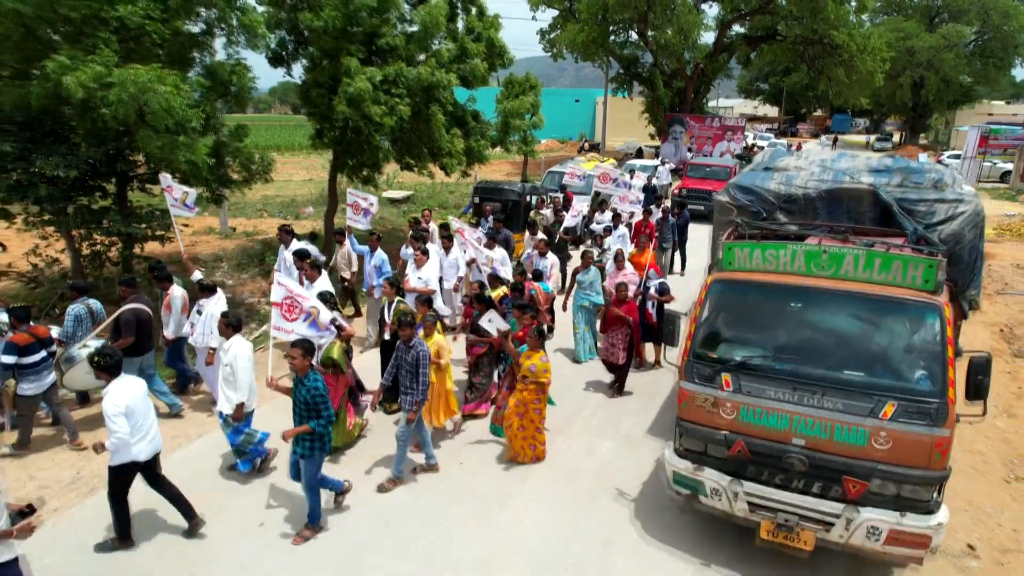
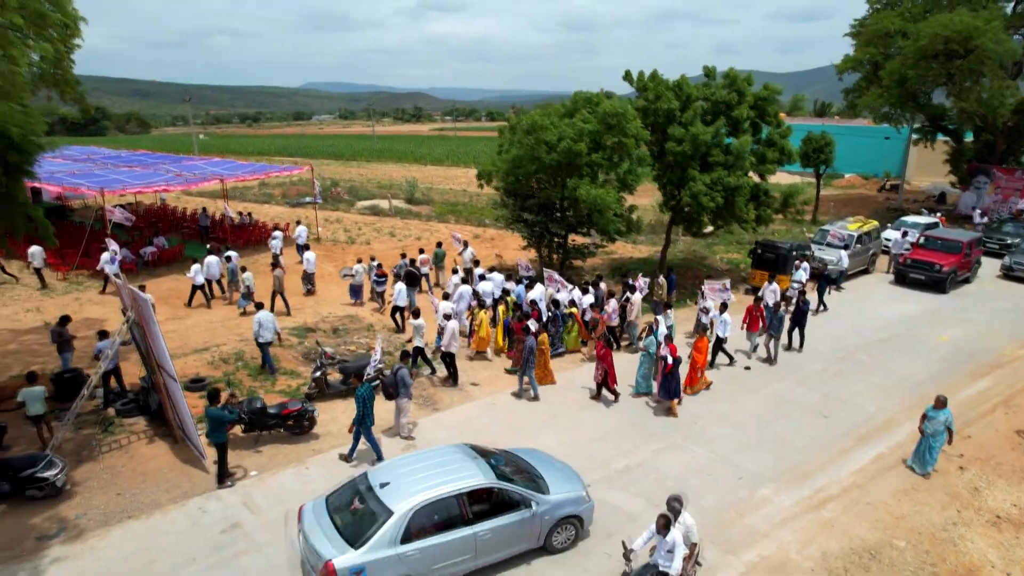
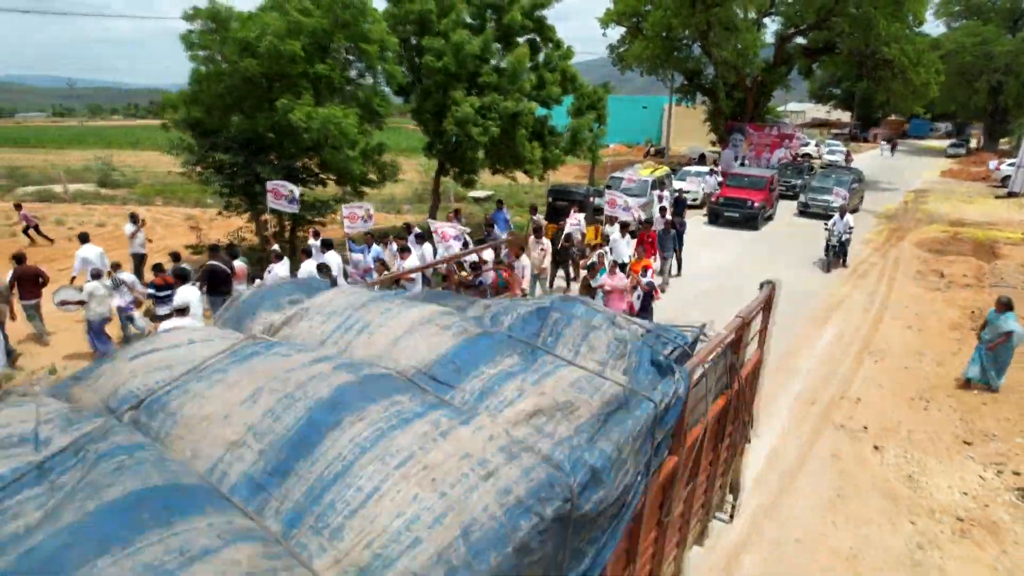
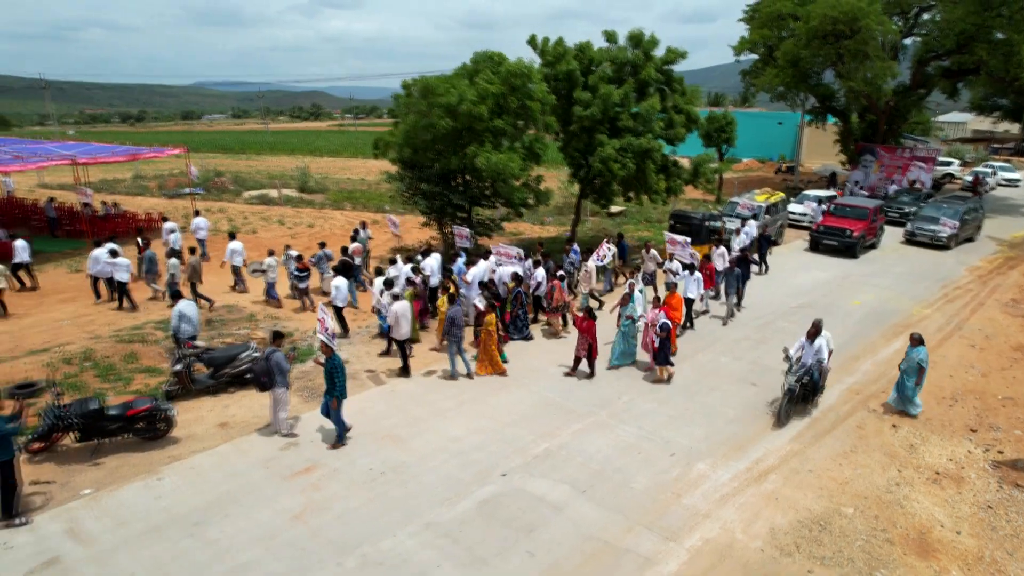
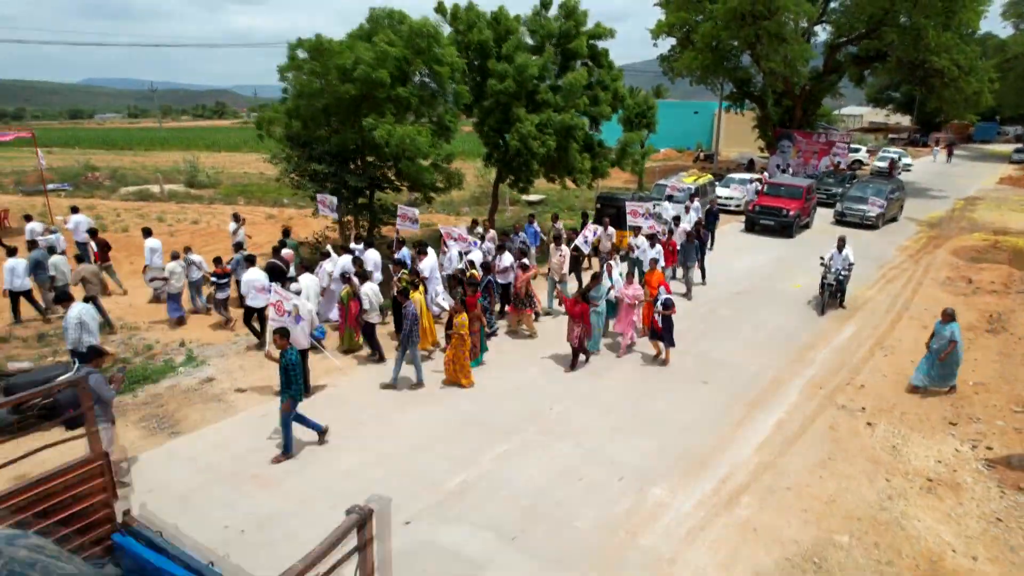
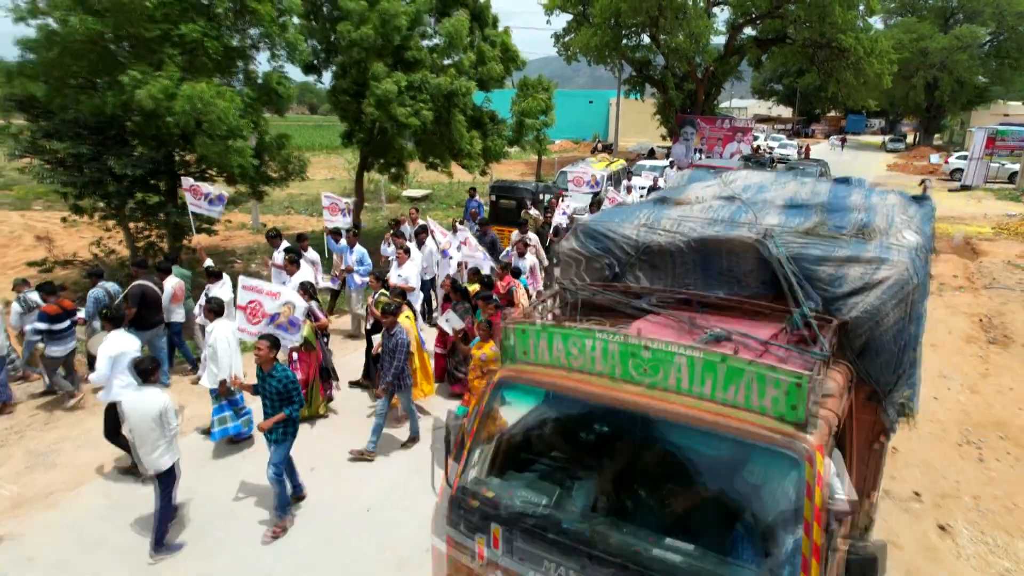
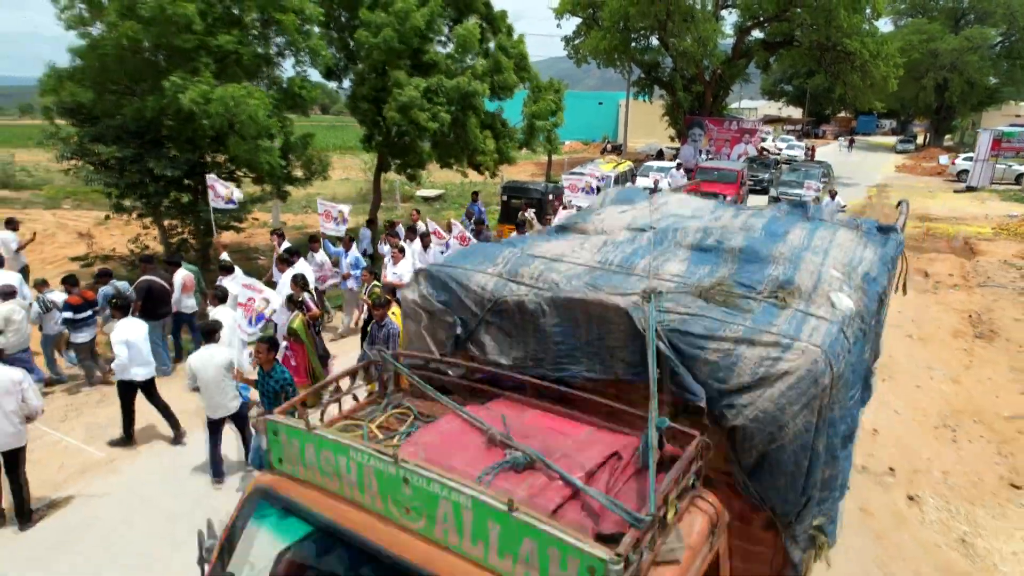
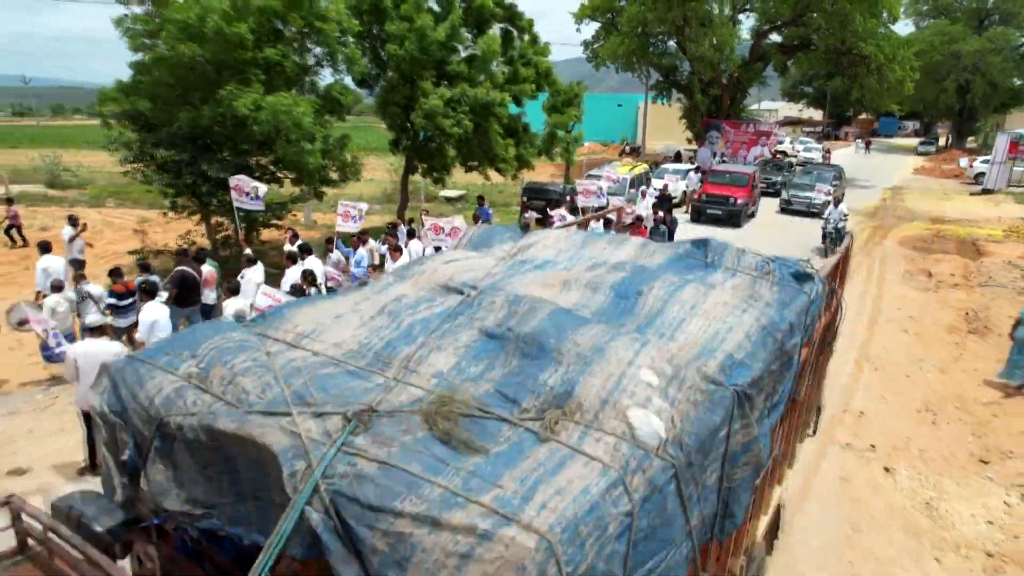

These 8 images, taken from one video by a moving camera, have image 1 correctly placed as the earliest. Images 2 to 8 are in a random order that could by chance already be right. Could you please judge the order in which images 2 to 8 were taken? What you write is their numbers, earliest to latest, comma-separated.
6, 7, 8, 3, 5, 4, 2
